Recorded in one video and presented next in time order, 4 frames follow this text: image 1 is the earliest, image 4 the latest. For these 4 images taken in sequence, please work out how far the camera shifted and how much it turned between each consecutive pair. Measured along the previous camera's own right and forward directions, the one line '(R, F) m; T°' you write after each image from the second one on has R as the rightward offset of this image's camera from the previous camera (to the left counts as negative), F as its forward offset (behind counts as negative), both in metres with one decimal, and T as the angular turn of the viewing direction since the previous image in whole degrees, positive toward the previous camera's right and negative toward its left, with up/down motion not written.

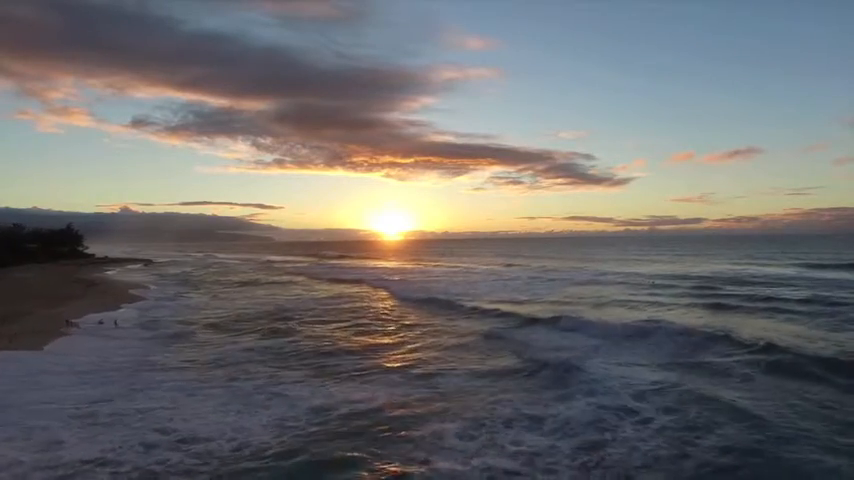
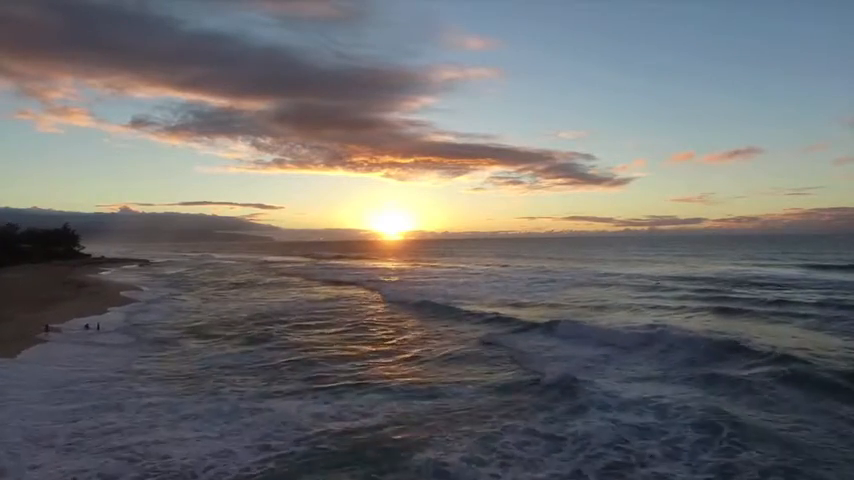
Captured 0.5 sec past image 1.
(+0.1, +0.8) m; 0°
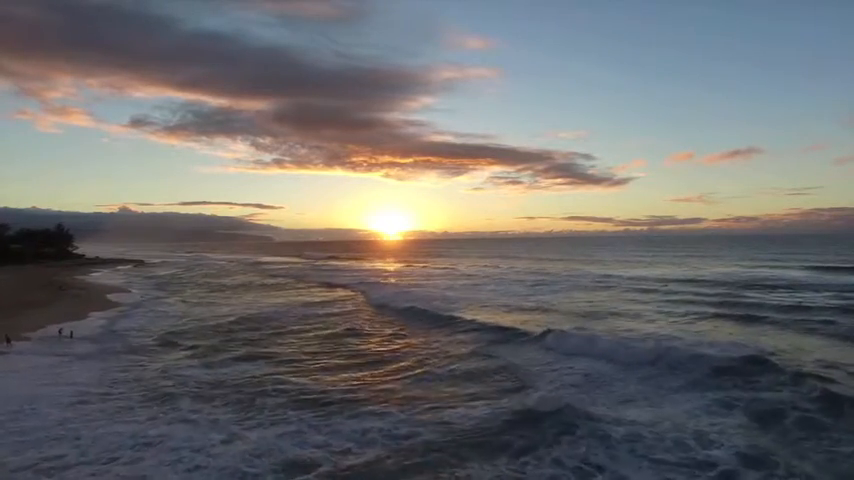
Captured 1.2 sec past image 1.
(+0.1, +1.3) m; 0°
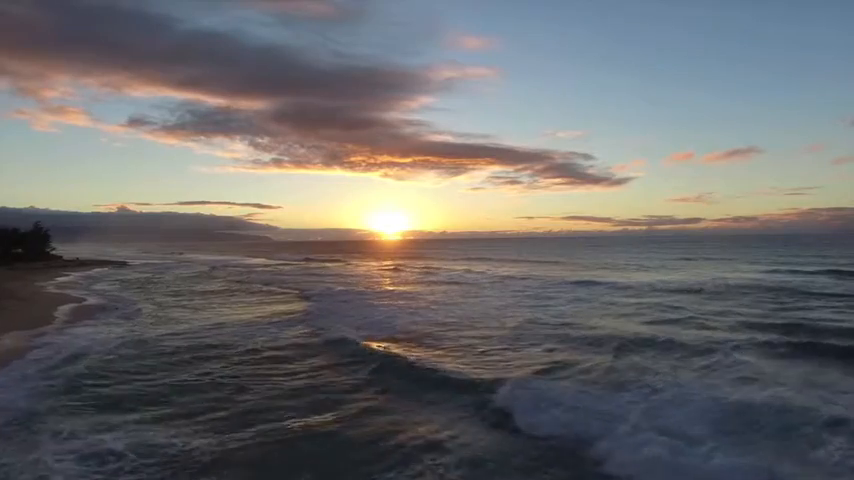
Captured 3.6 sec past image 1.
(+0.6, +4.0) m; 0°
